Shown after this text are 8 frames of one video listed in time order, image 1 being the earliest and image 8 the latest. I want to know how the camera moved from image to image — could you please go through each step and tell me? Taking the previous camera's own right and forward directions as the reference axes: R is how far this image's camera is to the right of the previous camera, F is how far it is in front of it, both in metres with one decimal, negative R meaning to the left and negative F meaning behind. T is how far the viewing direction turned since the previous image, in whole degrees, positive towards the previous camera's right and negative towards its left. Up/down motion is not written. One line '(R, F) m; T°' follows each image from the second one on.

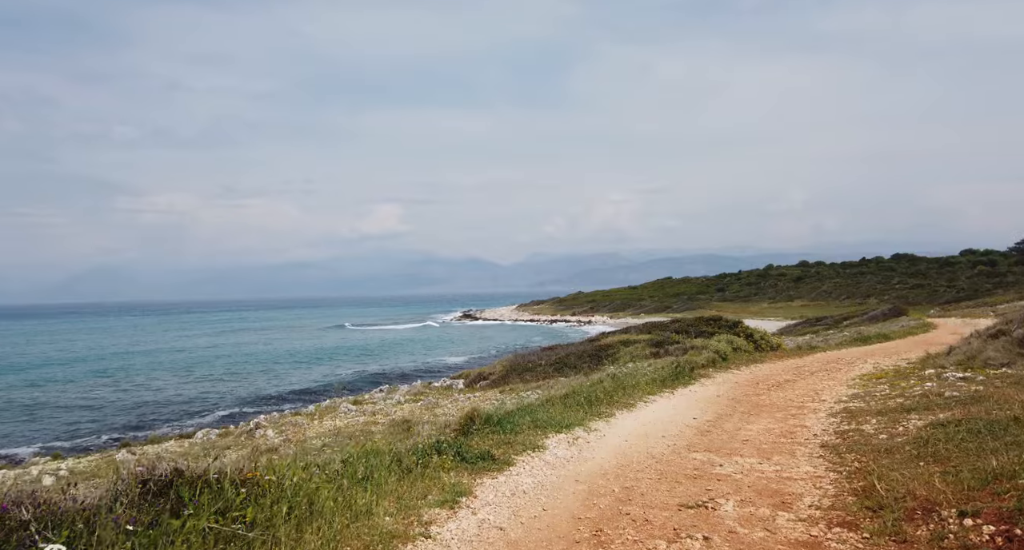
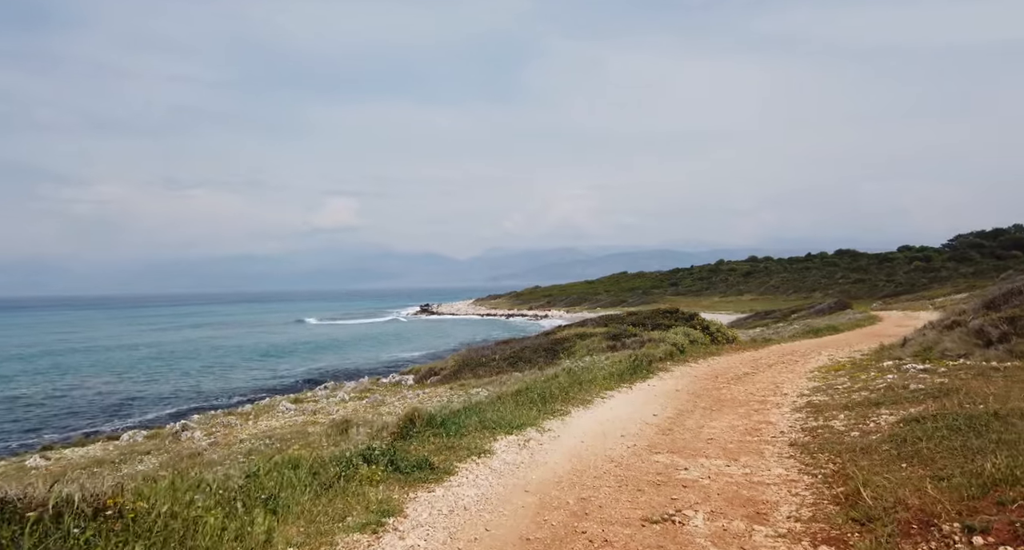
(+0.2, +1.2) m; +4°
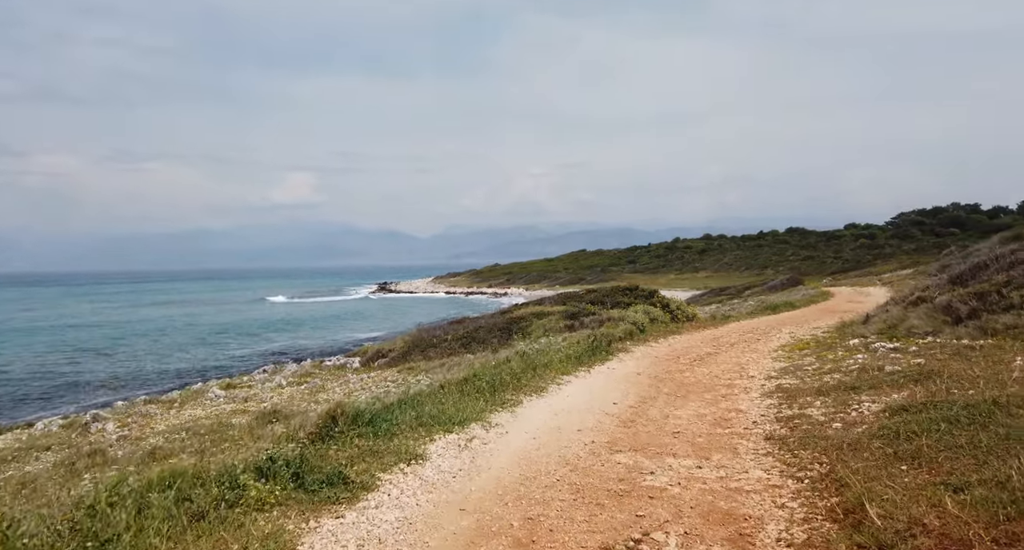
(+0.3, +1.6) m; +4°
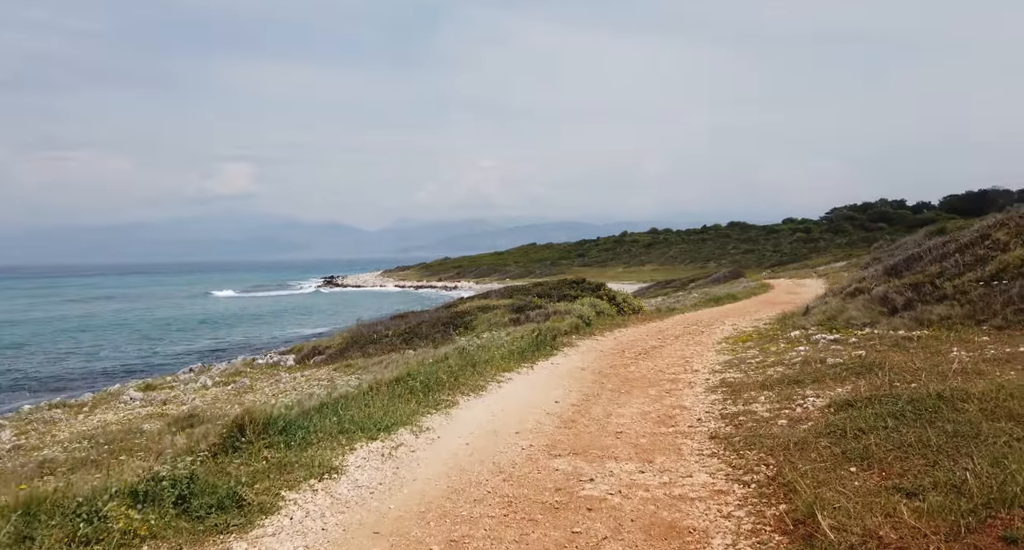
(+0.3, +0.8) m; +5°
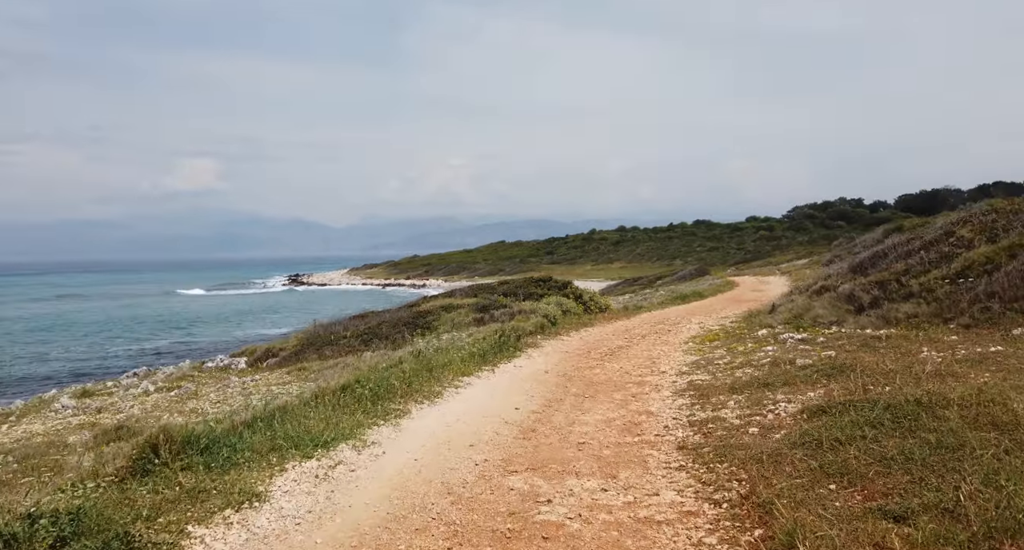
(+0.2, +0.8) m; +3°
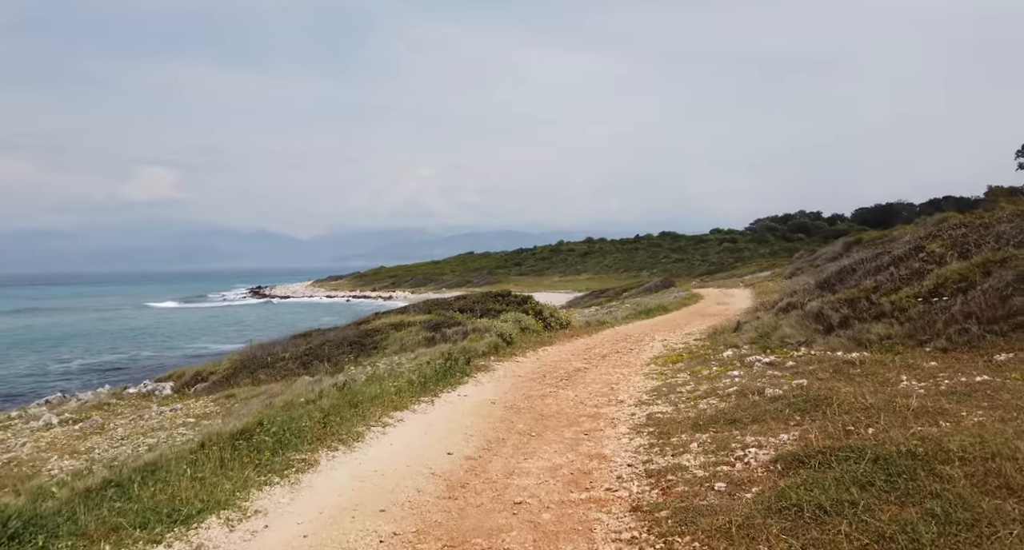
(+0.6, +1.5) m; +3°
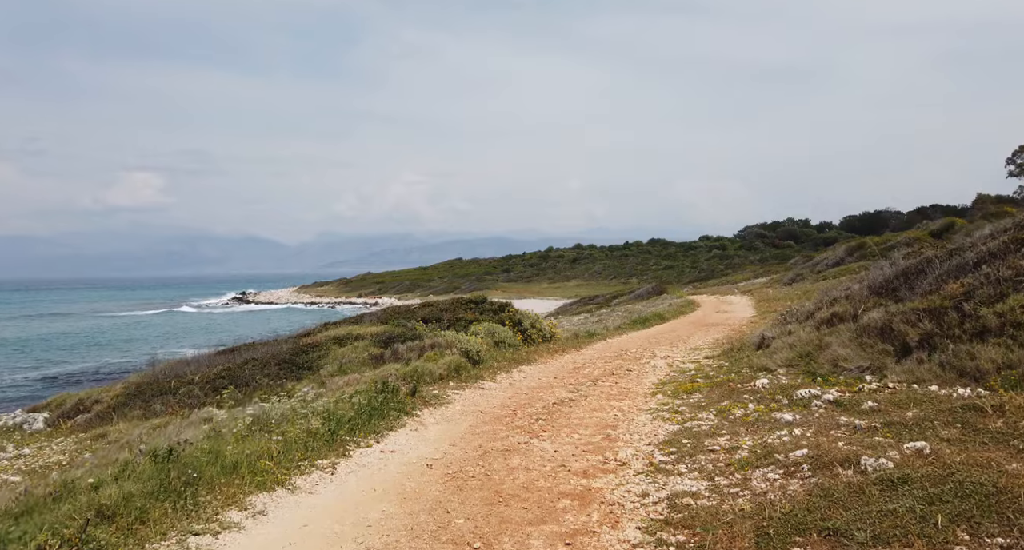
(+0.6, +4.8) m; +1°
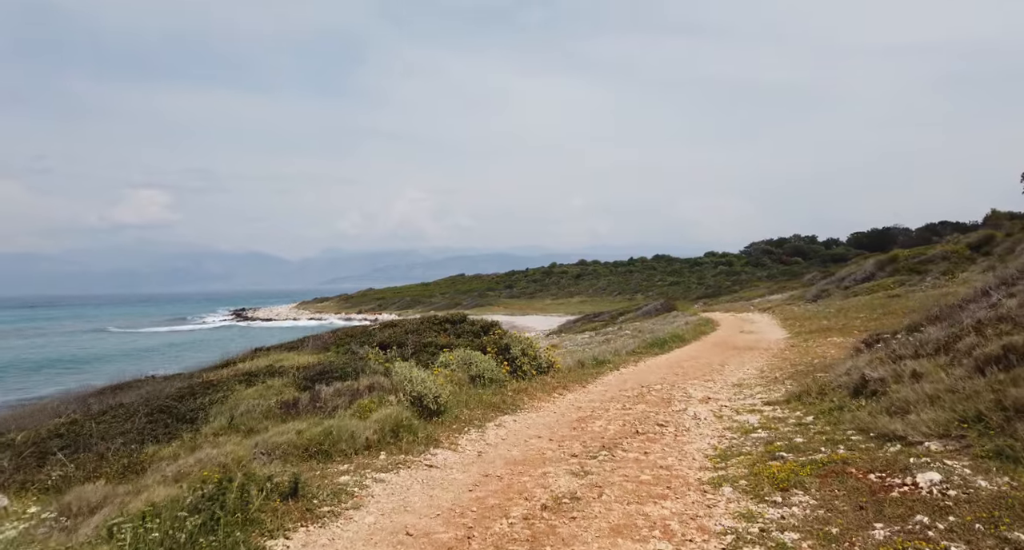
(+0.6, +6.2) m; 0°
